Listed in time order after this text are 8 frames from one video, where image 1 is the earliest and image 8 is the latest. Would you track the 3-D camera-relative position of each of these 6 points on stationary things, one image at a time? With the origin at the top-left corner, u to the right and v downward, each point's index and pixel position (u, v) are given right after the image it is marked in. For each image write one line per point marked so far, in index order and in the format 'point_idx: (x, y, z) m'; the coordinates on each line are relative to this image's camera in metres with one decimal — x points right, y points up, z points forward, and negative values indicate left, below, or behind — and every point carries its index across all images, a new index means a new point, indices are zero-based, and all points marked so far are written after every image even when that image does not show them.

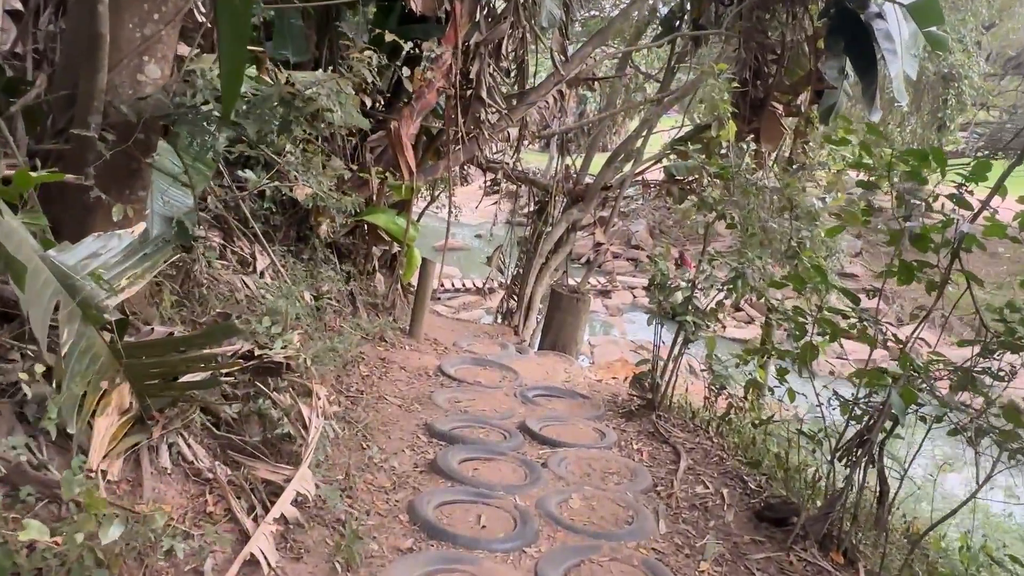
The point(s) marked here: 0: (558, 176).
0: (+0.7, +1.8, +11.0) m
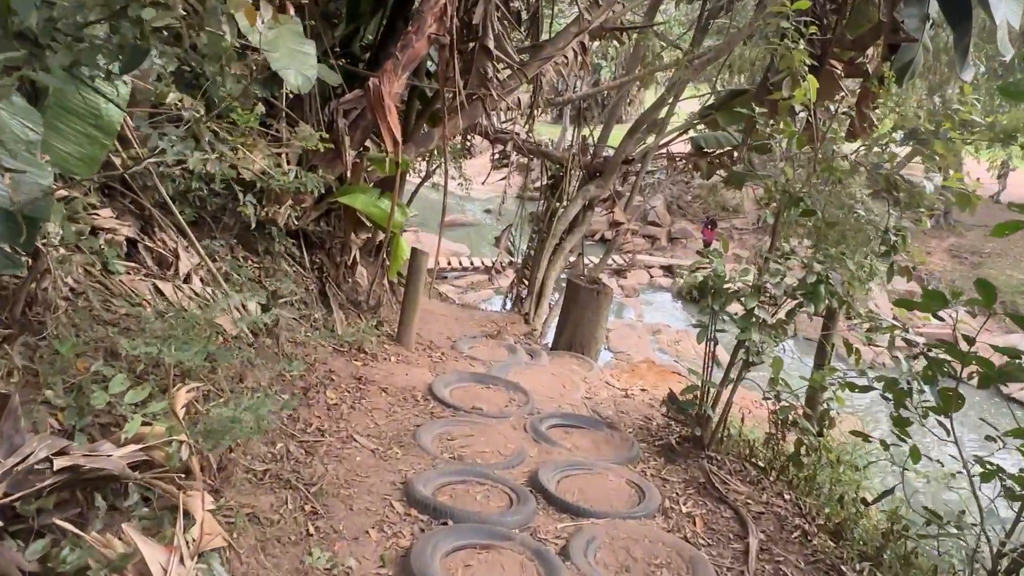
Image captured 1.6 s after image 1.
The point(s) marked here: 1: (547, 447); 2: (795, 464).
0: (+0.9, +2.0, +9.8) m
1: (+0.2, -0.9, +3.8) m
2: (+1.5, -1.0, +3.8) m
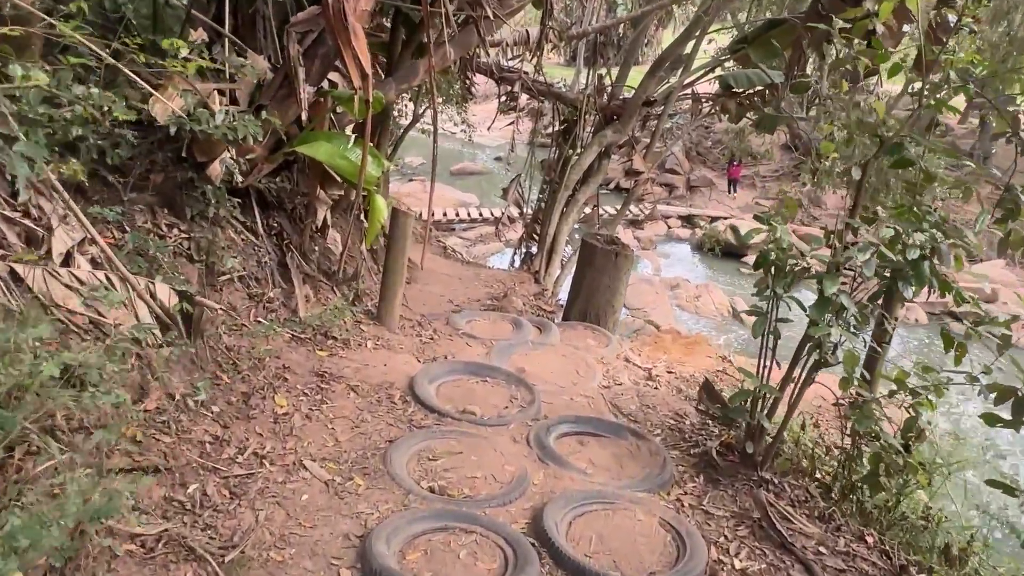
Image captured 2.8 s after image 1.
0: (+1.0, +2.5, +8.7) m
1: (+0.2, -0.8, +3.0) m
2: (+1.5, -0.9, +2.9) m
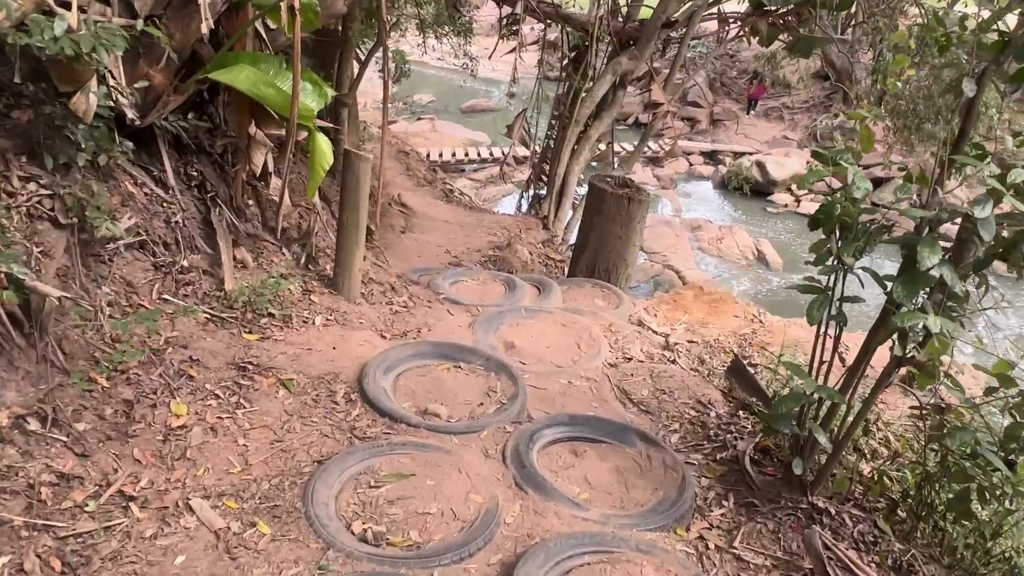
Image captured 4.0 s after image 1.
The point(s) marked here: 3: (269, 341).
0: (+1.0, +3.1, +7.7) m
1: (+0.1, -0.7, +2.2) m
2: (+1.4, -0.8, +2.2) m
3: (-1.0, -0.2, +2.9) m
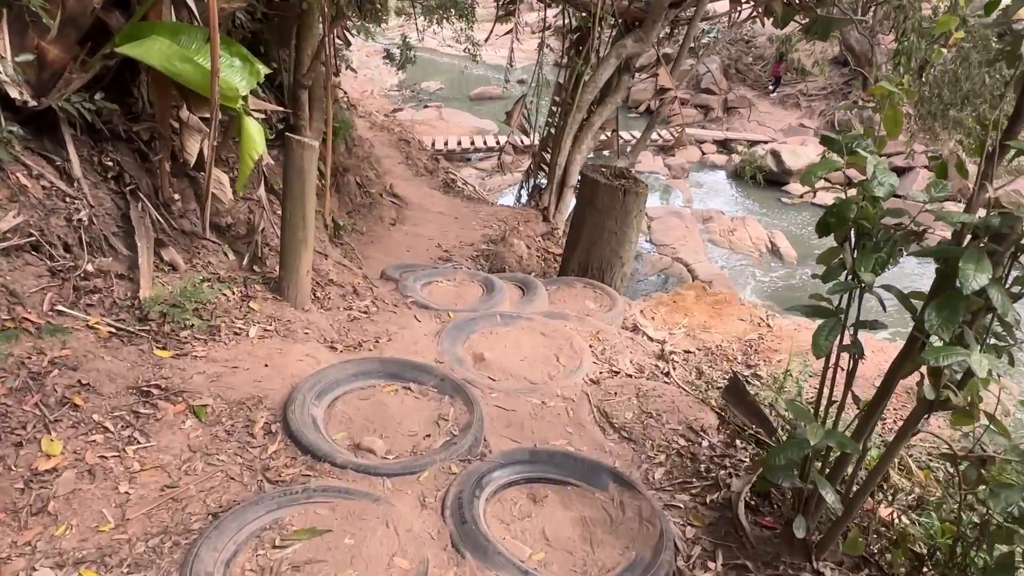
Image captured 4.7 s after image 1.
0: (+0.9, +3.2, +7.2) m
1: (-0.1, -0.7, +1.8) m
2: (+1.3, -0.8, +1.7) m
3: (-1.2, -0.3, +2.5) m
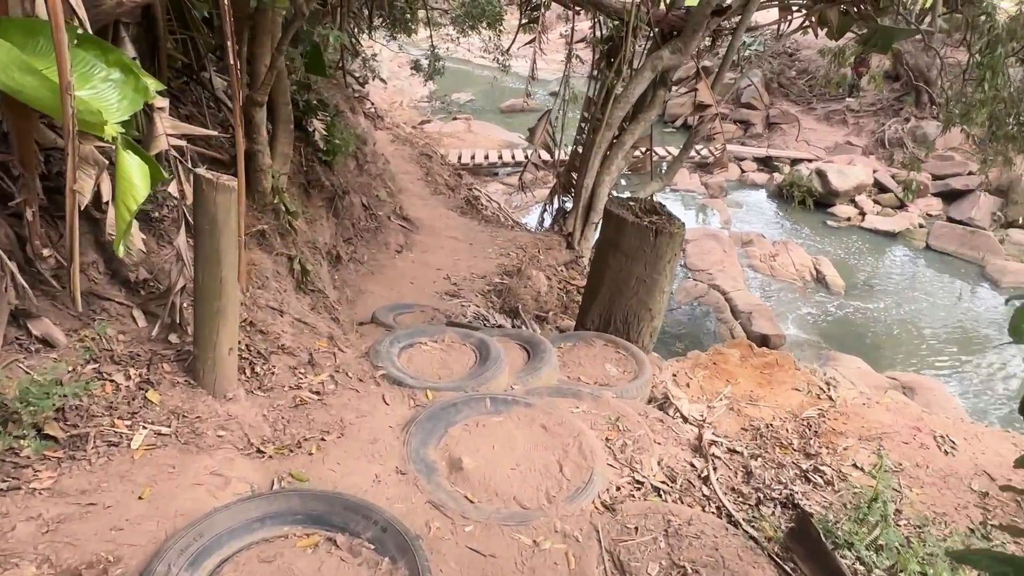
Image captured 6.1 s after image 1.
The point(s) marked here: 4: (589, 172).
0: (+1.2, +2.8, +6.4) m
1: (-0.2, -1.0, +1.0) m
2: (+1.1, -1.1, +0.9) m
3: (-1.3, -0.5, +1.7) m
4: (+0.8, +1.3, +7.5) m
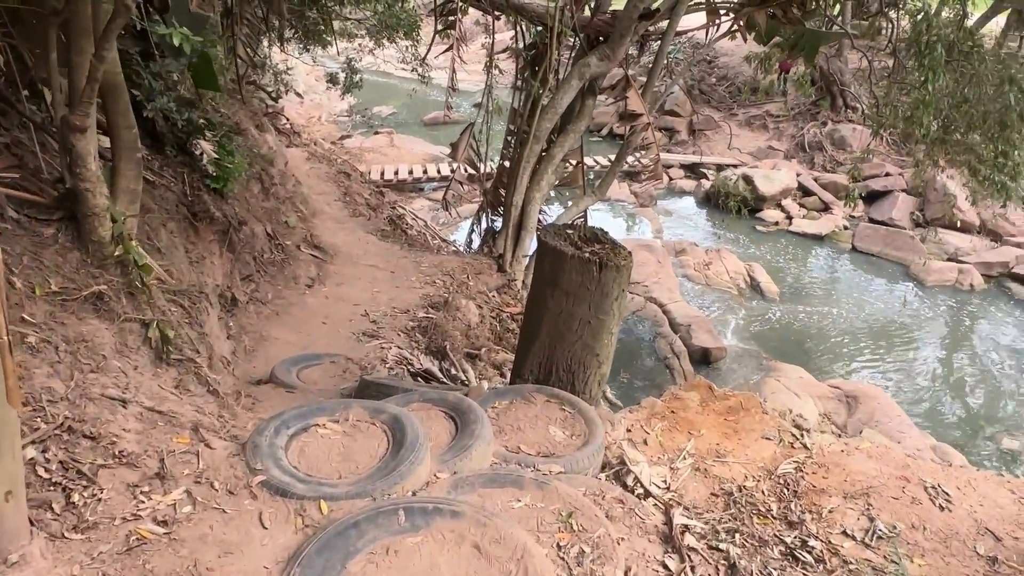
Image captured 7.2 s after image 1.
0: (+0.4, +2.5, +5.8) m
1: (-0.3, -1.2, +0.3) m
2: (+1.1, -1.3, +0.3) m
3: (-1.4, -0.8, +1.0) m
4: (+0.1, +1.0, +6.9) m
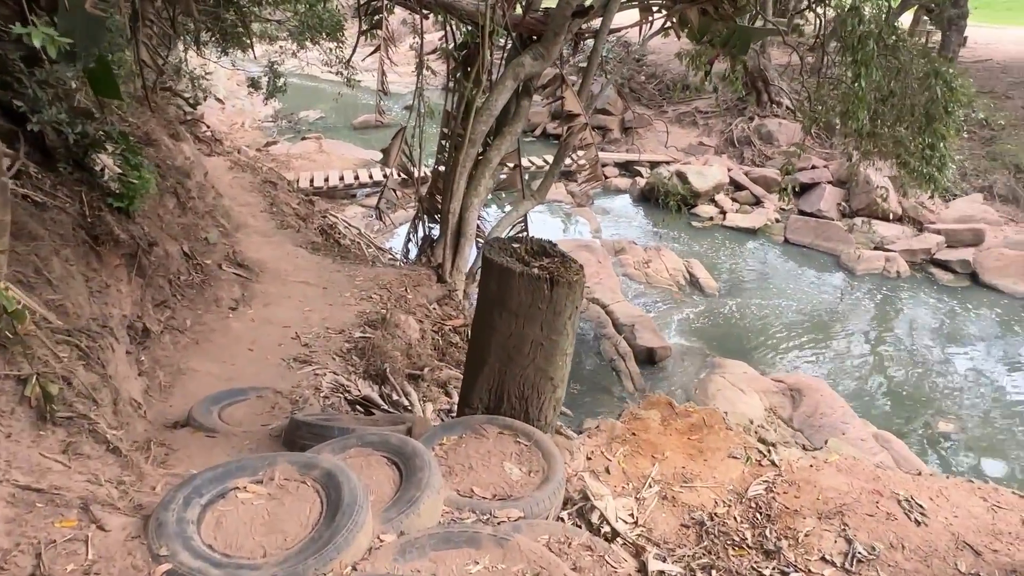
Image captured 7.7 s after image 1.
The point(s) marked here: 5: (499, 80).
0: (-0.2, +2.4, +5.6) m
1: (-0.2, -1.3, 0.0) m
2: (+1.2, -1.3, +0.1) m
3: (-1.4, -0.9, +0.5) m
4: (-0.5, +0.9, +6.6) m
5: (-0.1, +1.8, +5.9) m
